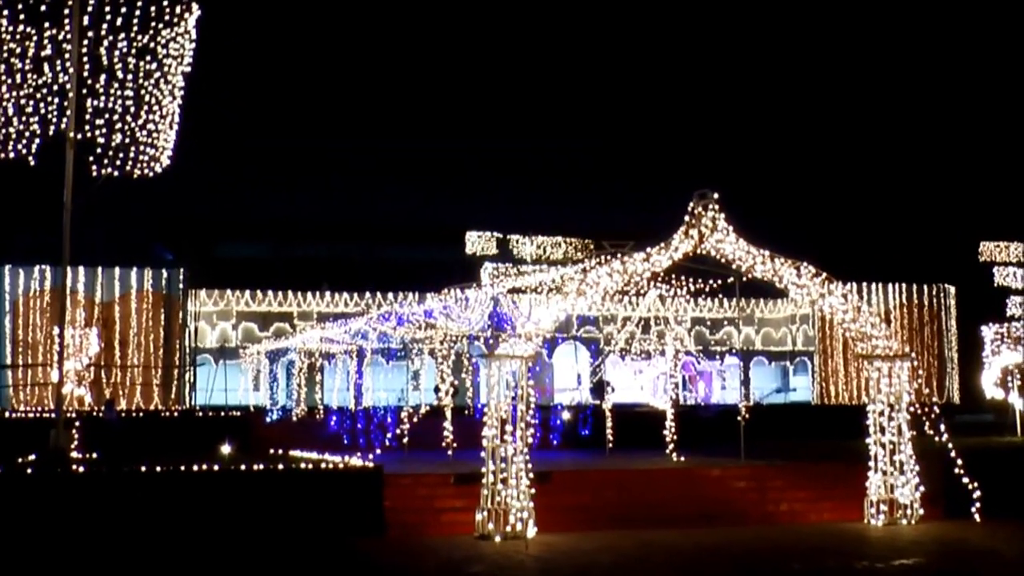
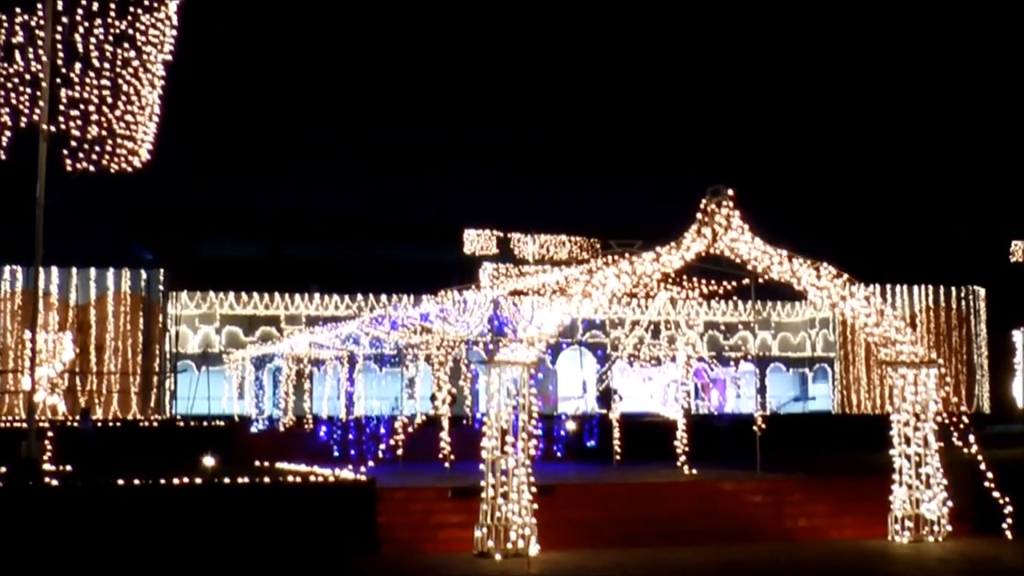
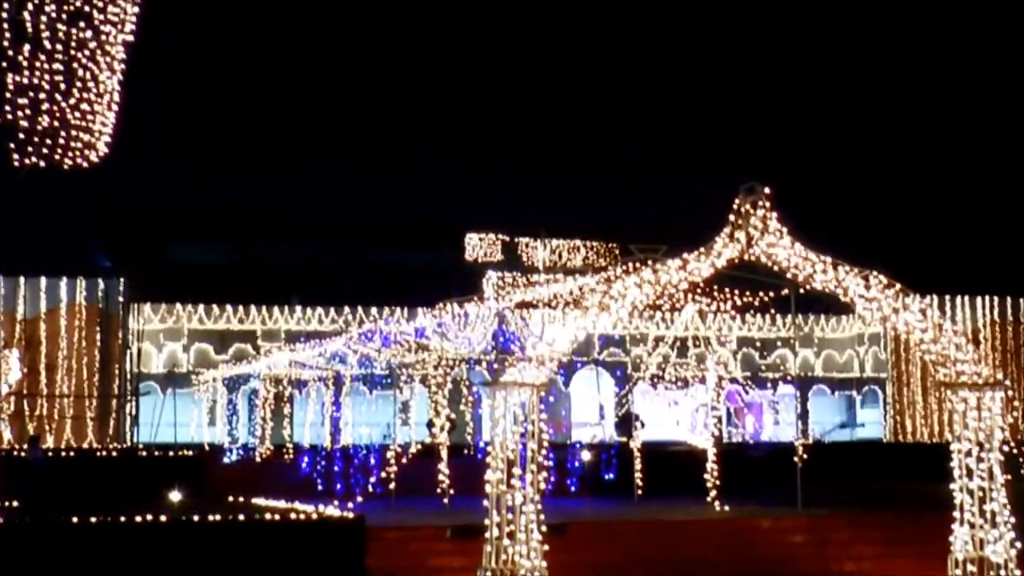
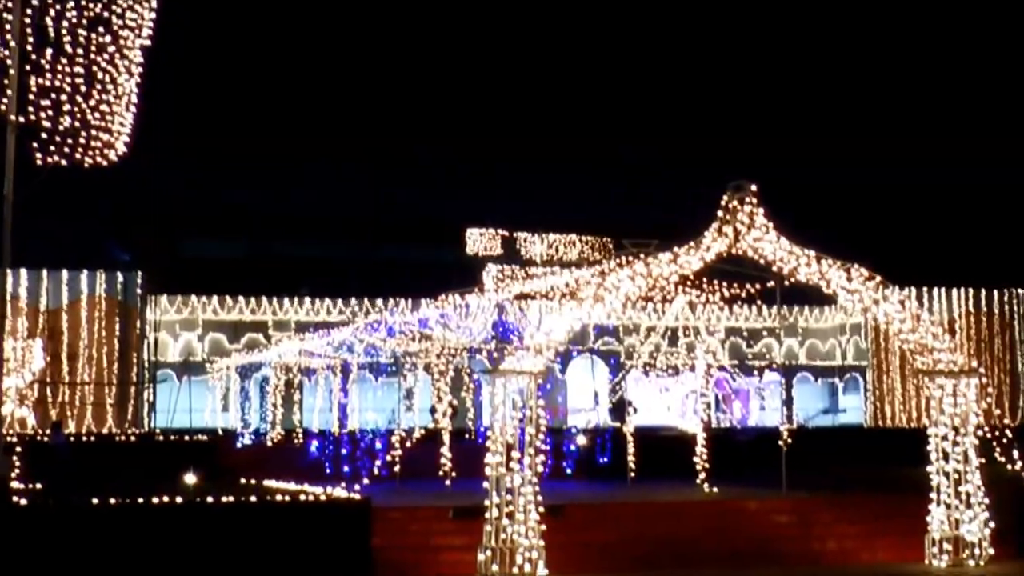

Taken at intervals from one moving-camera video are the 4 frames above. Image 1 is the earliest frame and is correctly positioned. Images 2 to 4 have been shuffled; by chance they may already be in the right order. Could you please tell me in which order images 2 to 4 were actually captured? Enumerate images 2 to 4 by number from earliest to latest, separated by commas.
2, 4, 3
